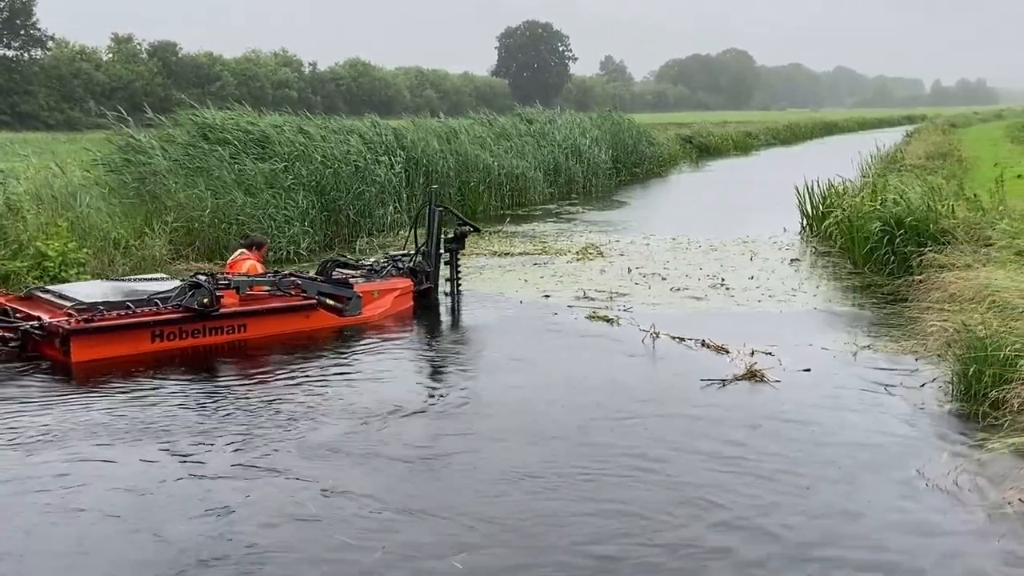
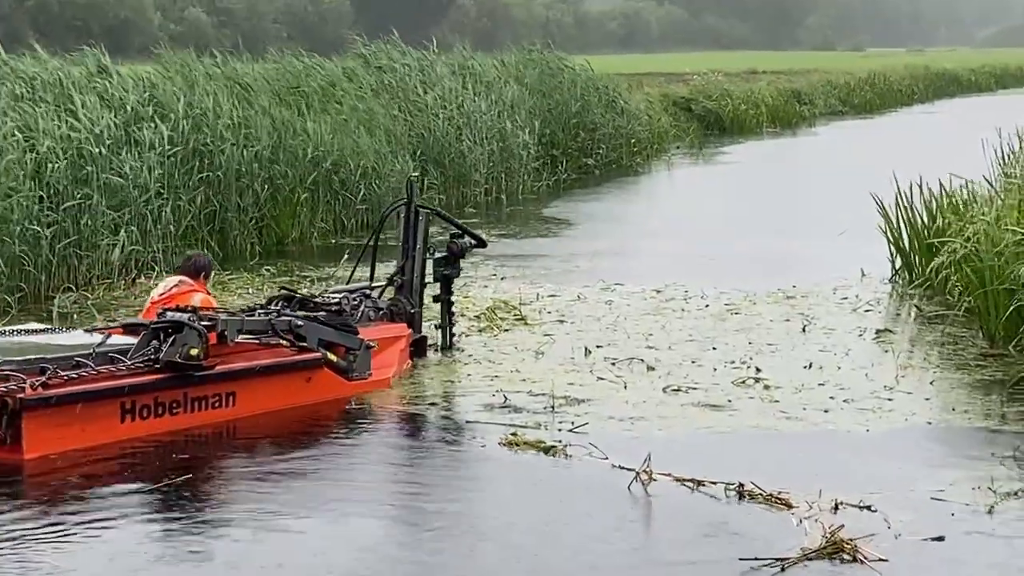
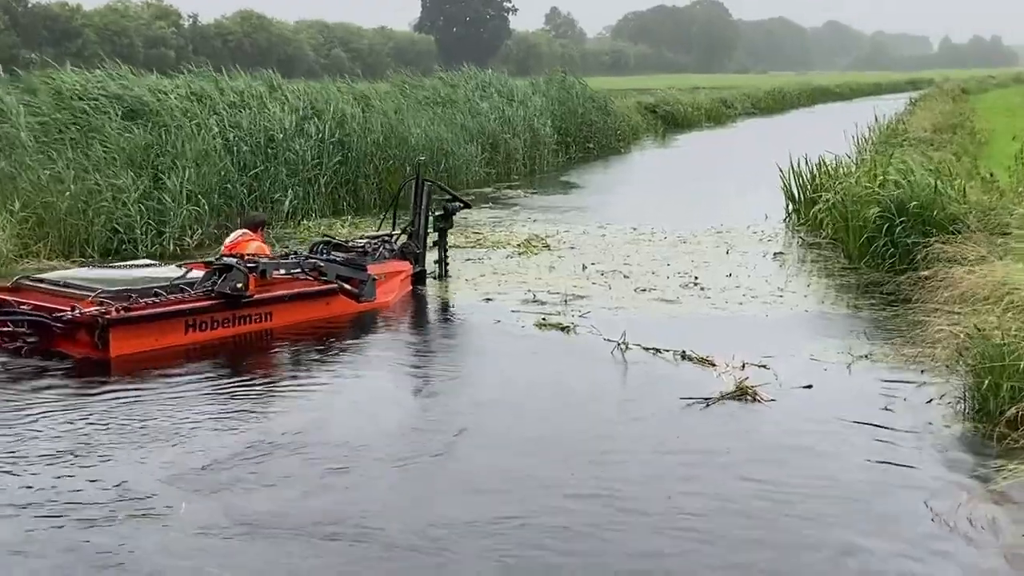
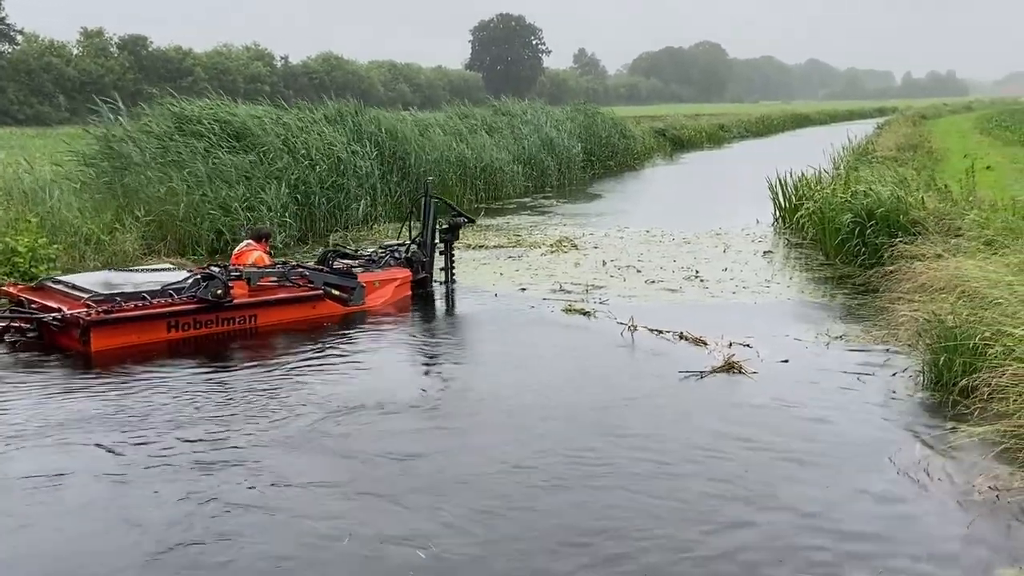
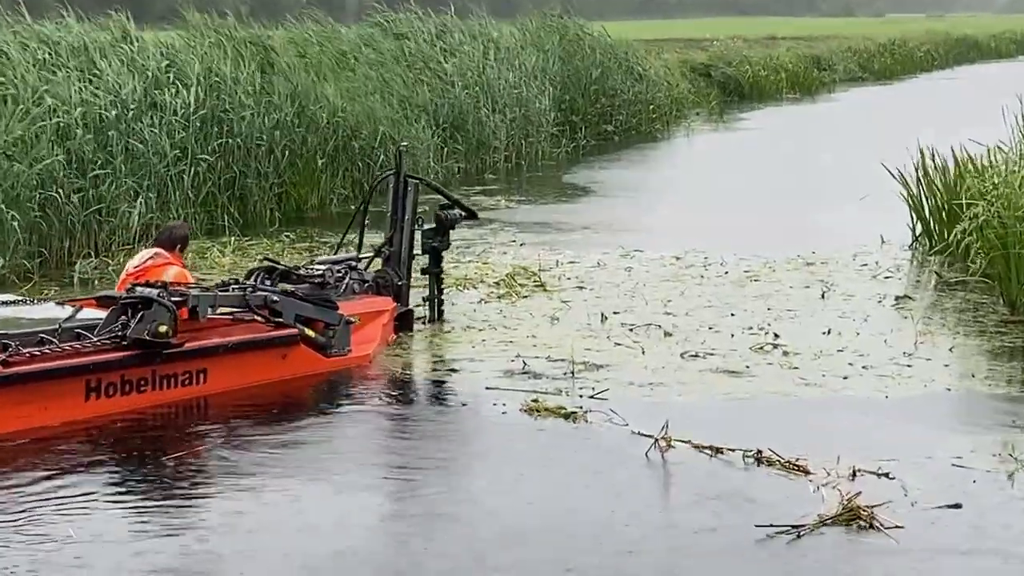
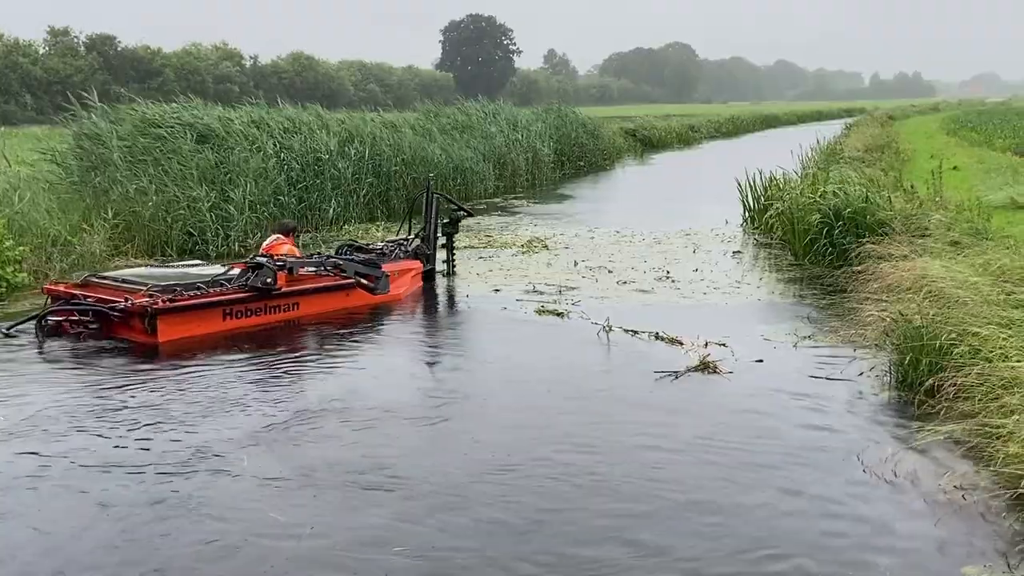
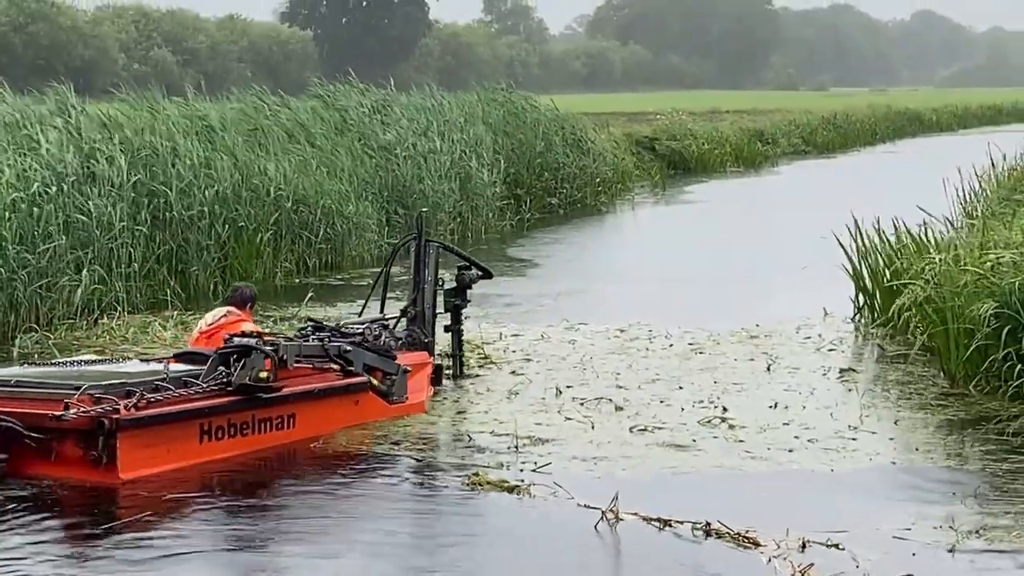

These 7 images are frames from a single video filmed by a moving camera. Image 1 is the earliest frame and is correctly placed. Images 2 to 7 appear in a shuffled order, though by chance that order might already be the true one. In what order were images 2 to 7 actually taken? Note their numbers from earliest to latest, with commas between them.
4, 6, 3, 5, 2, 7
